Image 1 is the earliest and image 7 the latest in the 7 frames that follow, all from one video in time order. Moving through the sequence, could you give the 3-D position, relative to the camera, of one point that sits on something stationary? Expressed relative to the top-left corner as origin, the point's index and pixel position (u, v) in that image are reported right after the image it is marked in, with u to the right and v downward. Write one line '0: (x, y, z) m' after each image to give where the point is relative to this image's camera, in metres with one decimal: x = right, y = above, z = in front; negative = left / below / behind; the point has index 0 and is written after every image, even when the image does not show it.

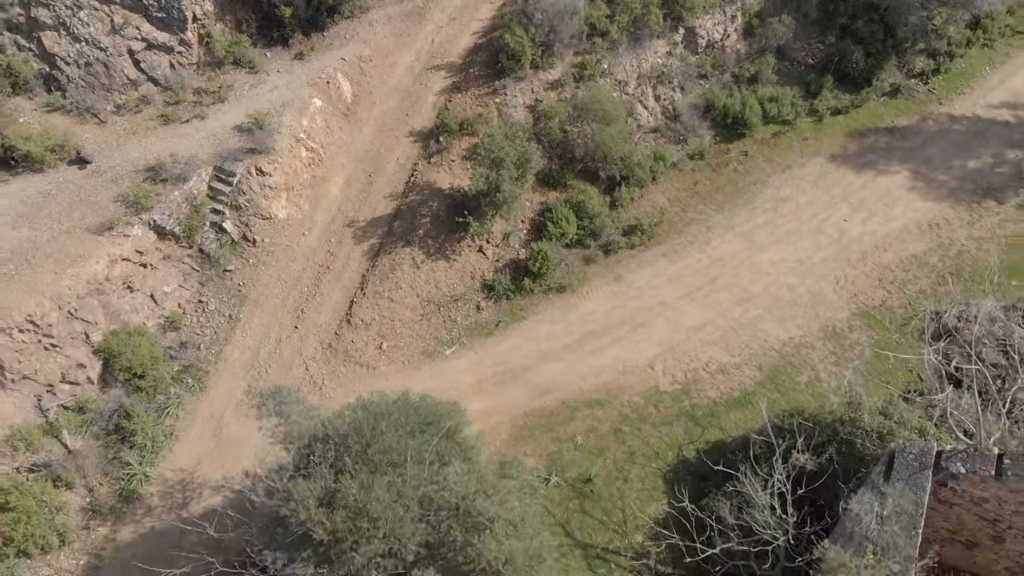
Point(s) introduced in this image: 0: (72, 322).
0: (-6.2, -0.5, +11.8) m
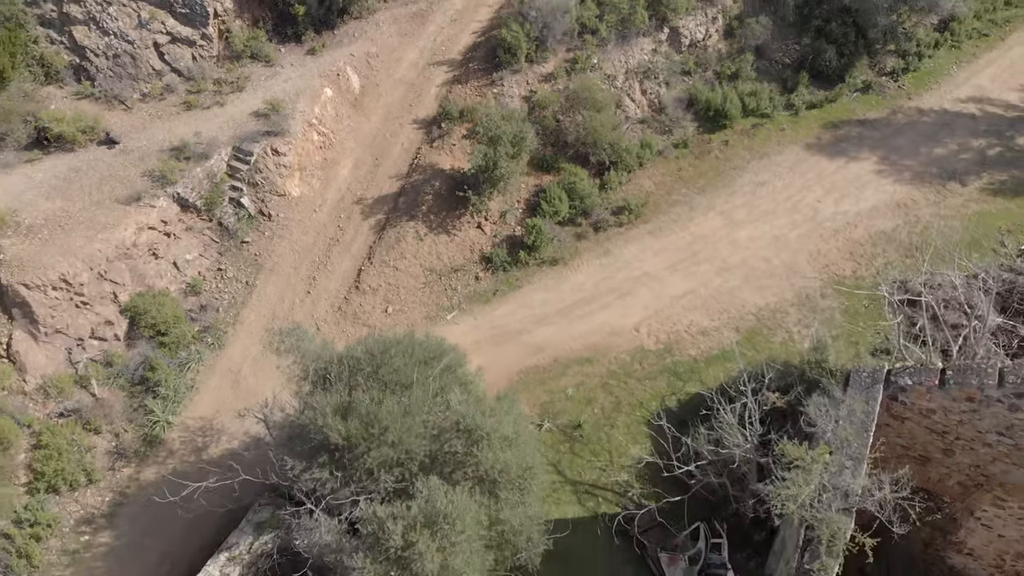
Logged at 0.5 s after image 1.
0: (-6.3, +0.1, +12.8) m
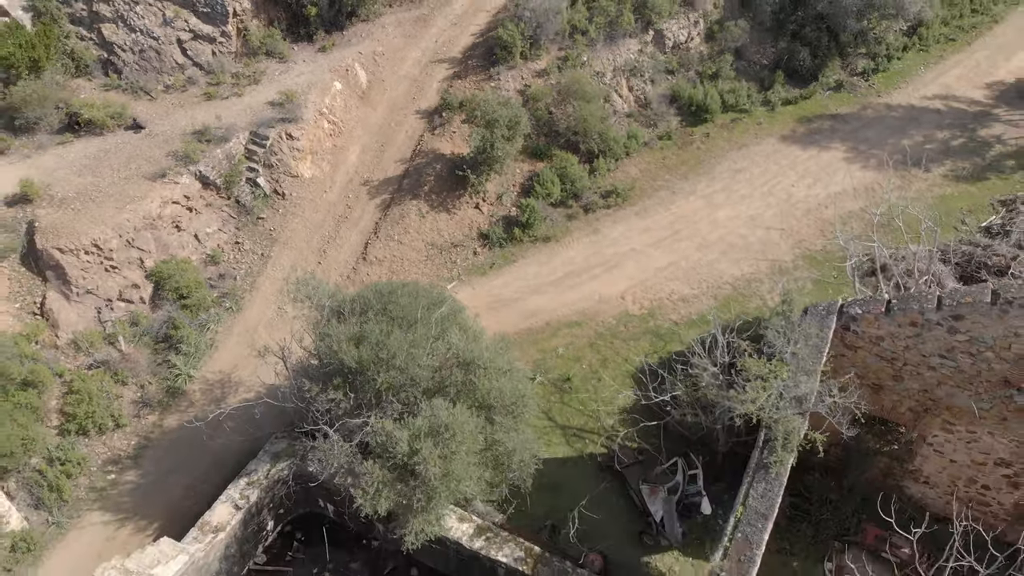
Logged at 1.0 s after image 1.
0: (-6.3, +0.6, +13.9) m
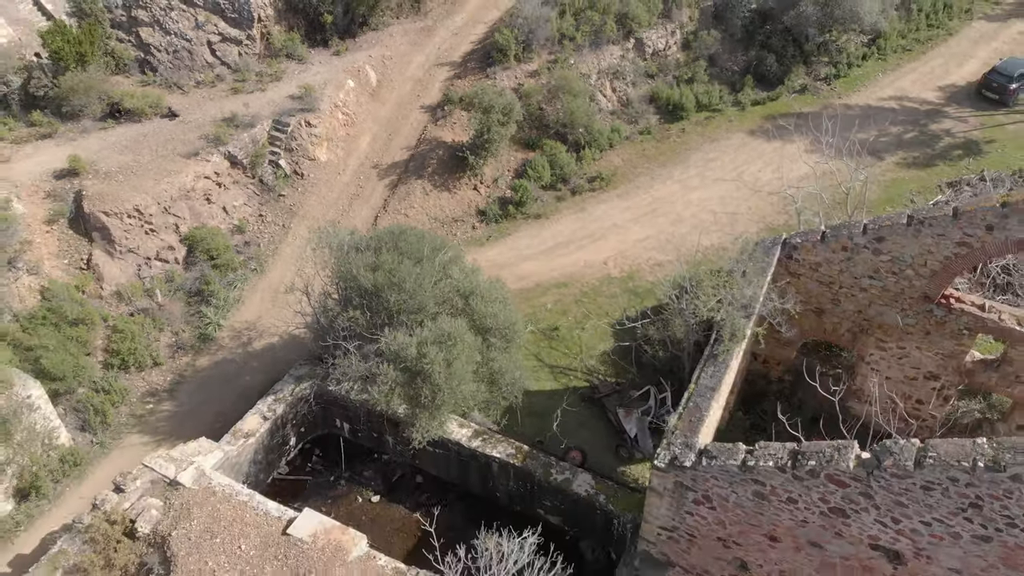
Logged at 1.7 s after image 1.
0: (-6.5, +1.3, +15.6) m
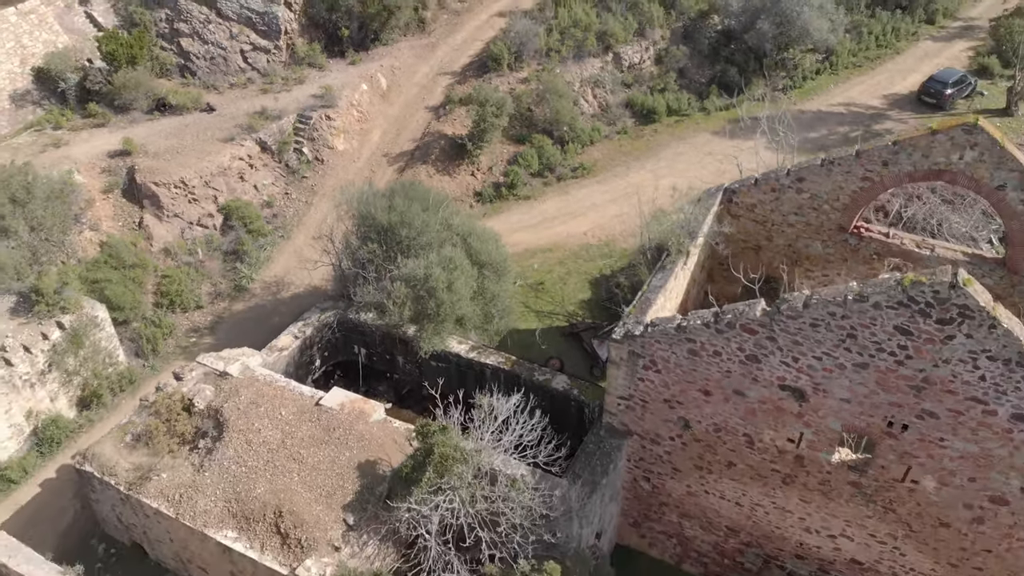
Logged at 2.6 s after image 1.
0: (-6.6, +2.2, +18.1) m
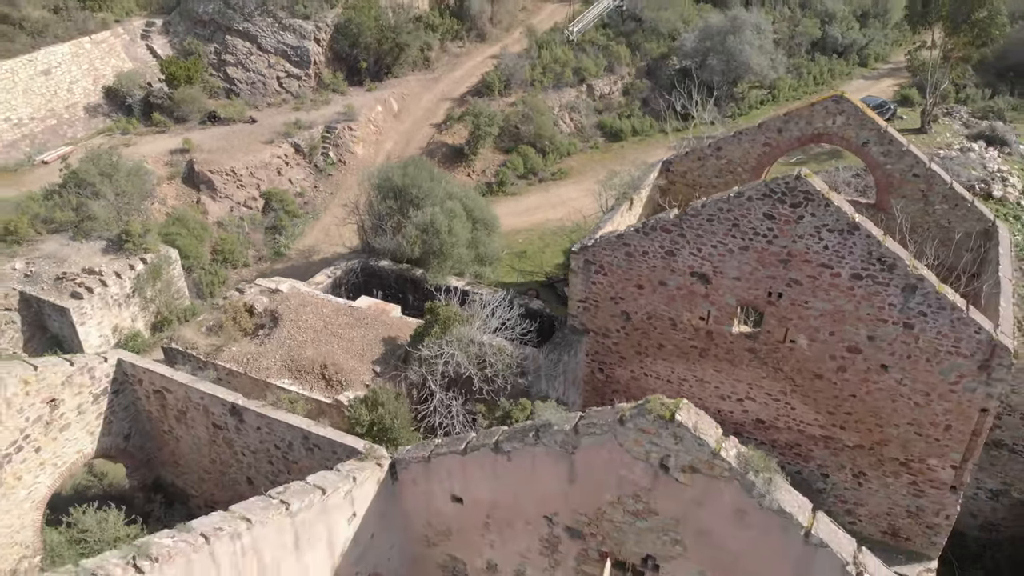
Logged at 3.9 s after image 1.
0: (-6.9, +2.9, +22.2) m
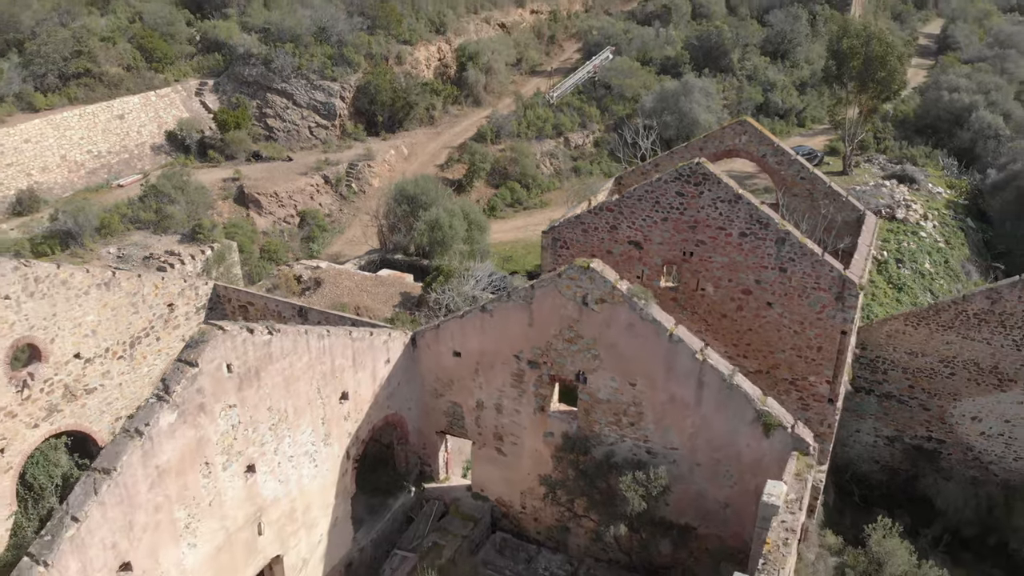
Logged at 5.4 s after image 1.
0: (-7.3, +2.9, +27.4) m
